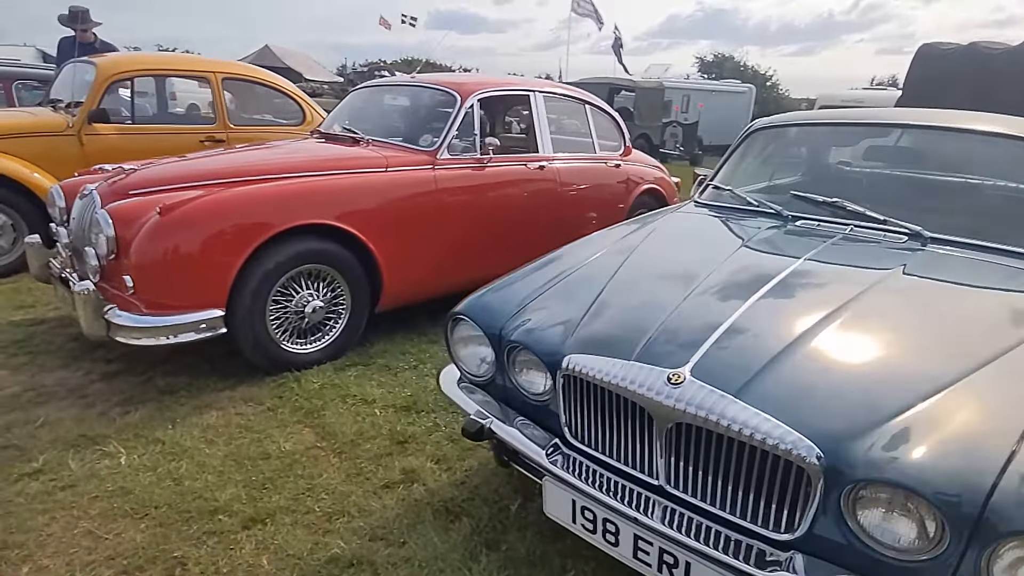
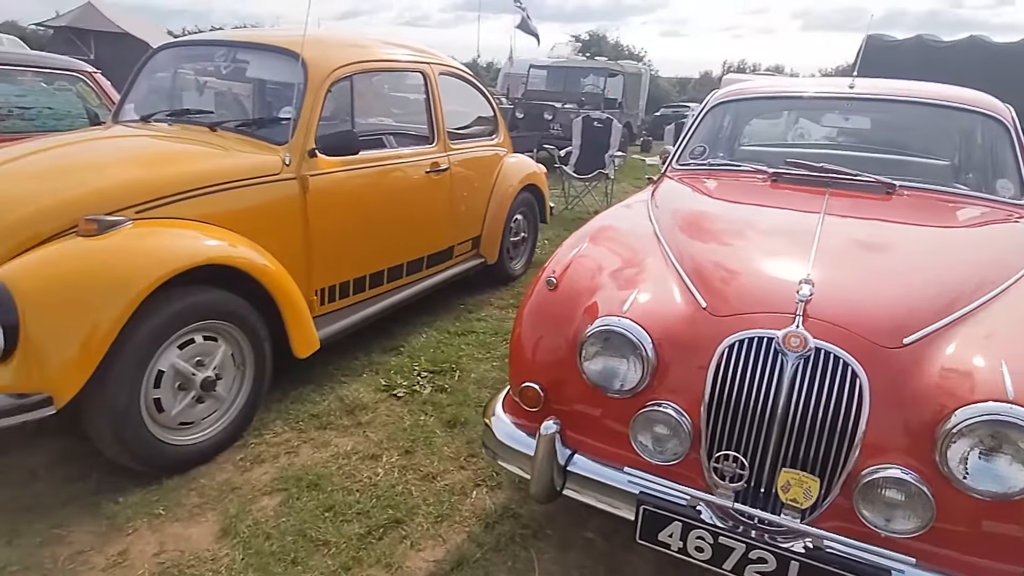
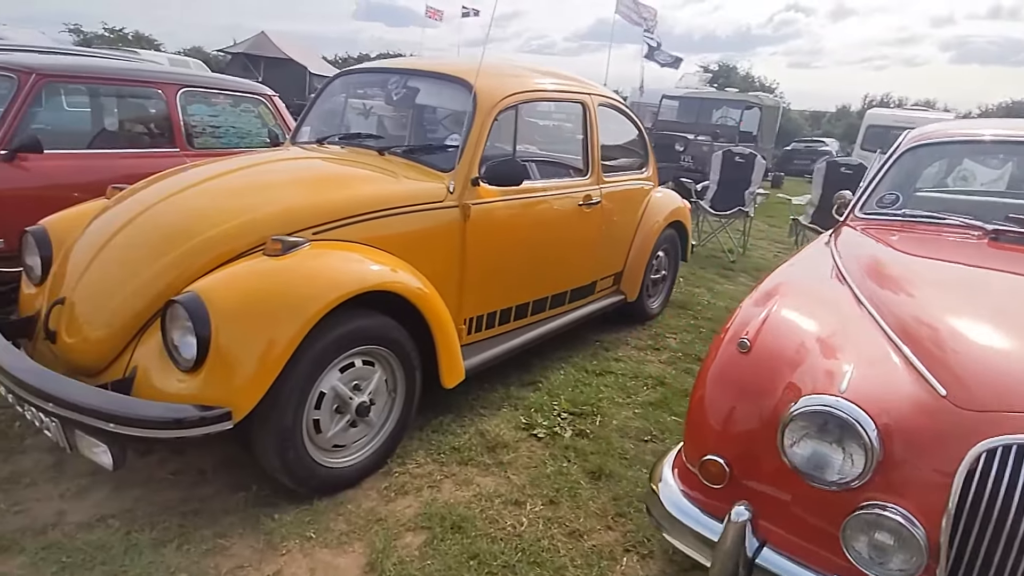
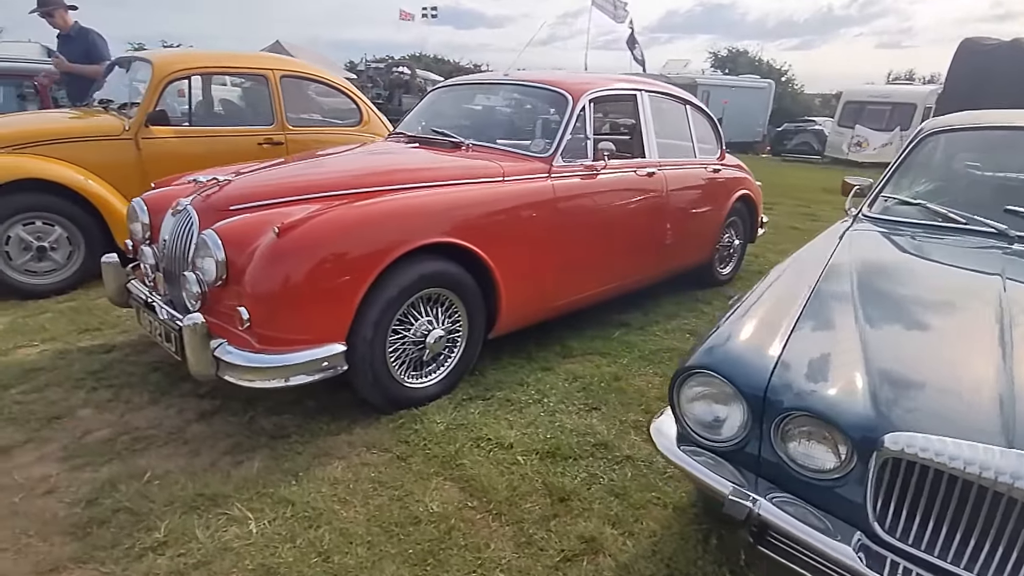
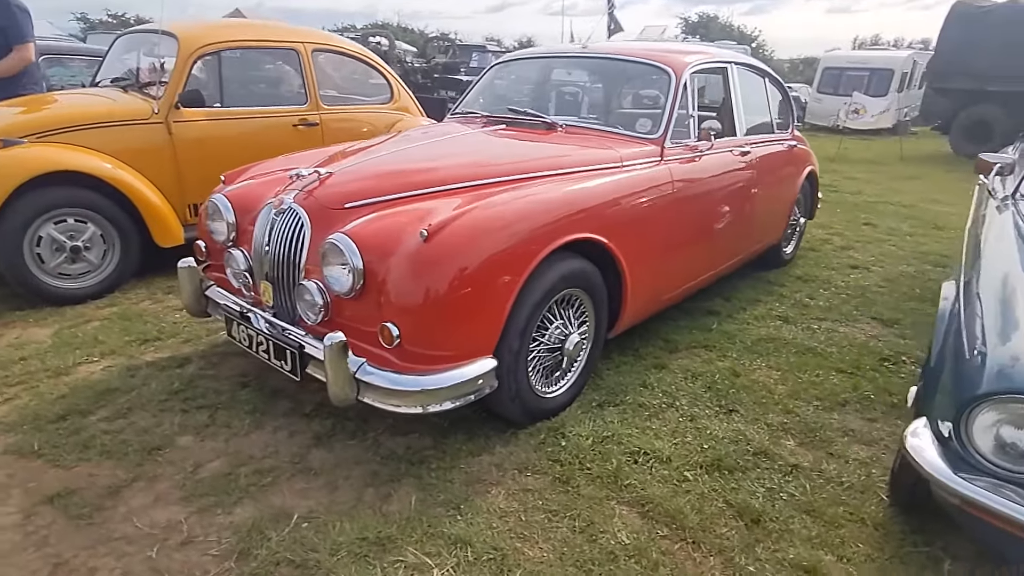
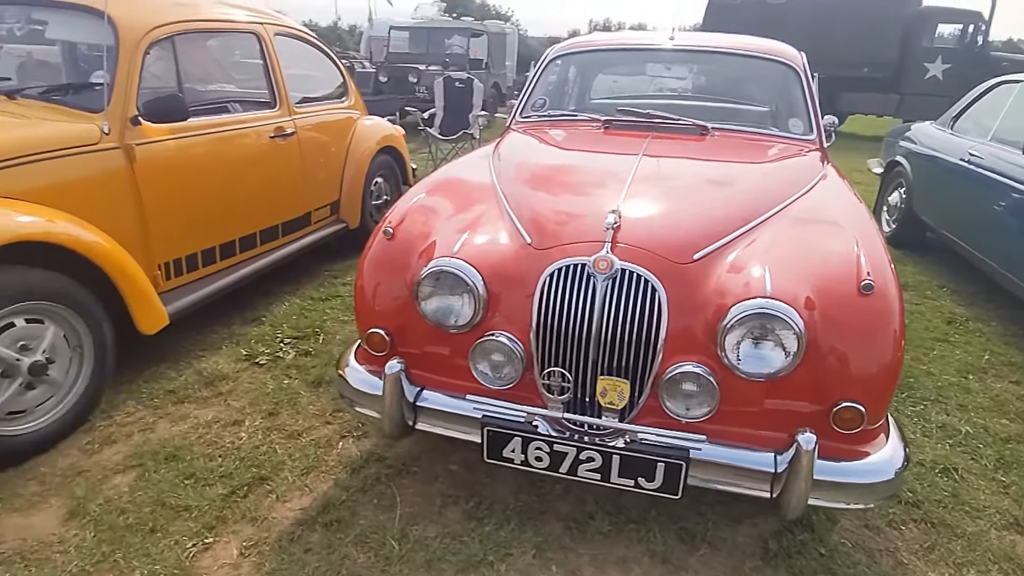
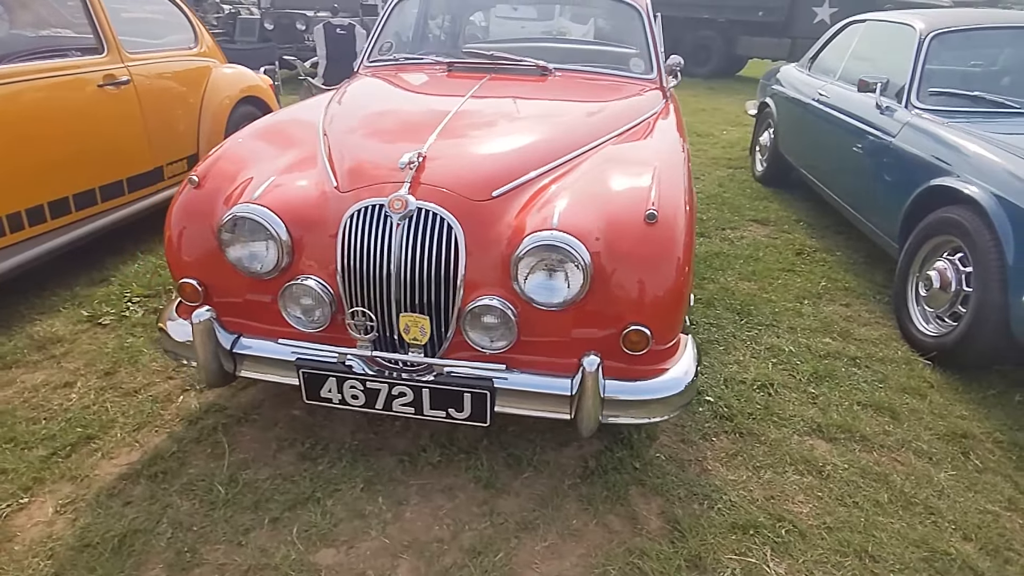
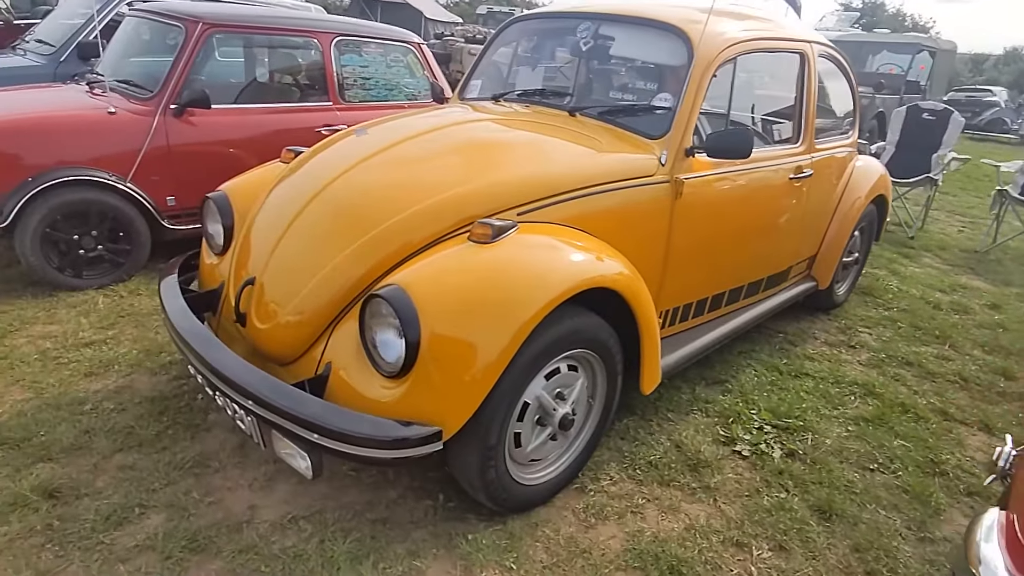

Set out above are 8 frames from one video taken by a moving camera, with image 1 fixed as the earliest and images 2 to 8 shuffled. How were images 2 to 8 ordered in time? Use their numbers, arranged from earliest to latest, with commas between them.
4, 5, 7, 6, 2, 3, 8
